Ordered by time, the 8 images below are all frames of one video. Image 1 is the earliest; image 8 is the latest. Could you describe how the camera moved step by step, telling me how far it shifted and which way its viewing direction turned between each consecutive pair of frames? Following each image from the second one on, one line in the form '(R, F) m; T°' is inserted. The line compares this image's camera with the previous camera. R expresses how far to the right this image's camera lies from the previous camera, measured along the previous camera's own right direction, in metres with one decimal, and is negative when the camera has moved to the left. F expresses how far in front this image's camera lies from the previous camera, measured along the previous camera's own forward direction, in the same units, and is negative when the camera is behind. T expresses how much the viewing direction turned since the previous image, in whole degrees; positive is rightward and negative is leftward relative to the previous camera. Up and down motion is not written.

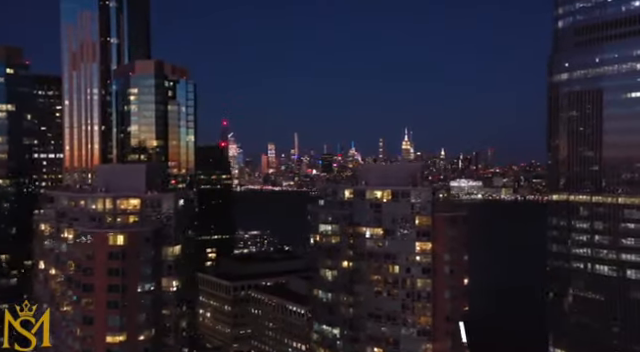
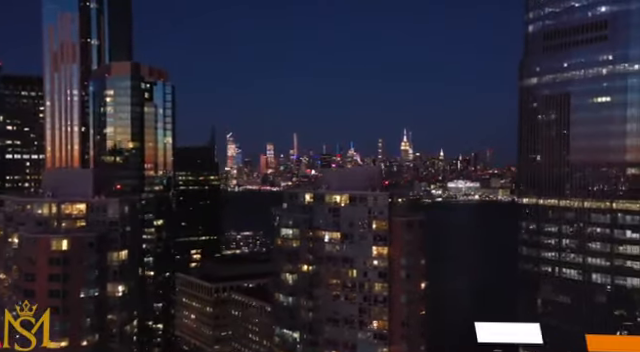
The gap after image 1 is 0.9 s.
(+0.9, -0.1) m; +1°
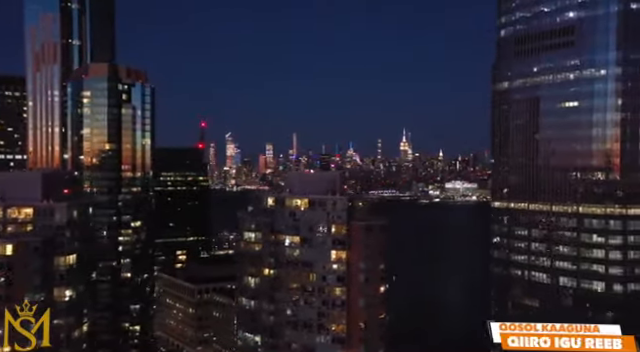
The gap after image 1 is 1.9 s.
(+0.9, -0.1) m; +1°
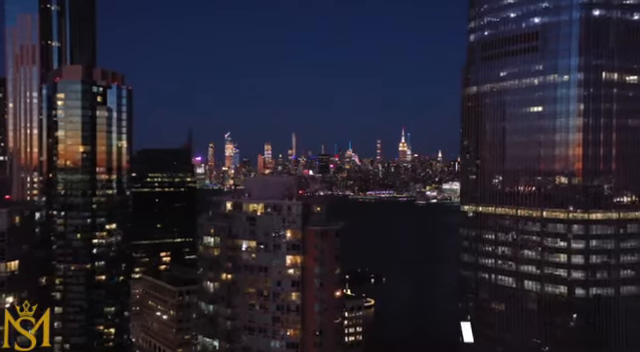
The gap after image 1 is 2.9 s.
(+0.9, -0.1) m; +1°
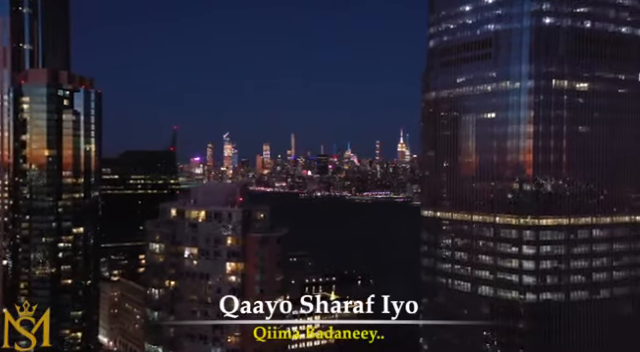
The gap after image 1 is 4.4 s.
(+1.3, -0.1) m; +1°
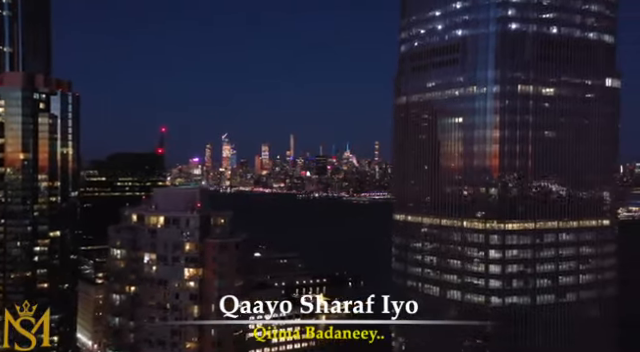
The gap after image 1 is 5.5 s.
(+0.9, -0.1) m; +1°
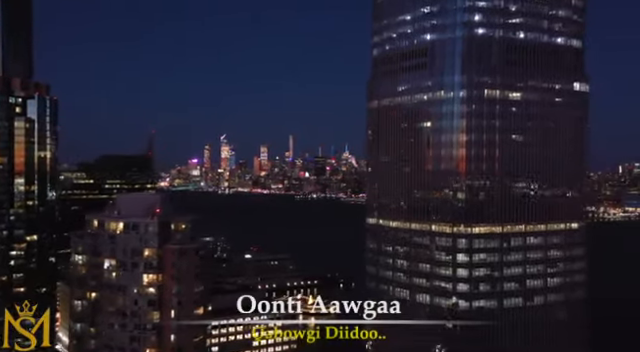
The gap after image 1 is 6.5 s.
(+0.9, -0.1) m; +1°
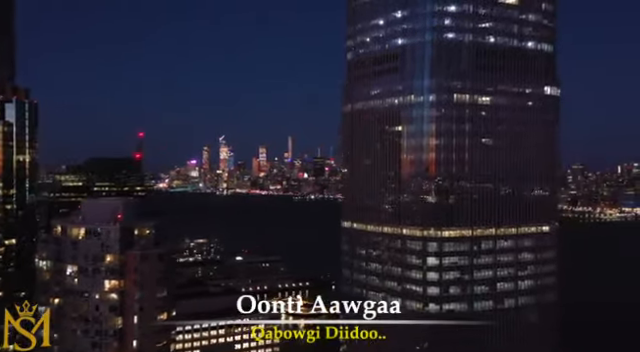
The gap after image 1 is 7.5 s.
(+0.8, 0.0) m; +1°
